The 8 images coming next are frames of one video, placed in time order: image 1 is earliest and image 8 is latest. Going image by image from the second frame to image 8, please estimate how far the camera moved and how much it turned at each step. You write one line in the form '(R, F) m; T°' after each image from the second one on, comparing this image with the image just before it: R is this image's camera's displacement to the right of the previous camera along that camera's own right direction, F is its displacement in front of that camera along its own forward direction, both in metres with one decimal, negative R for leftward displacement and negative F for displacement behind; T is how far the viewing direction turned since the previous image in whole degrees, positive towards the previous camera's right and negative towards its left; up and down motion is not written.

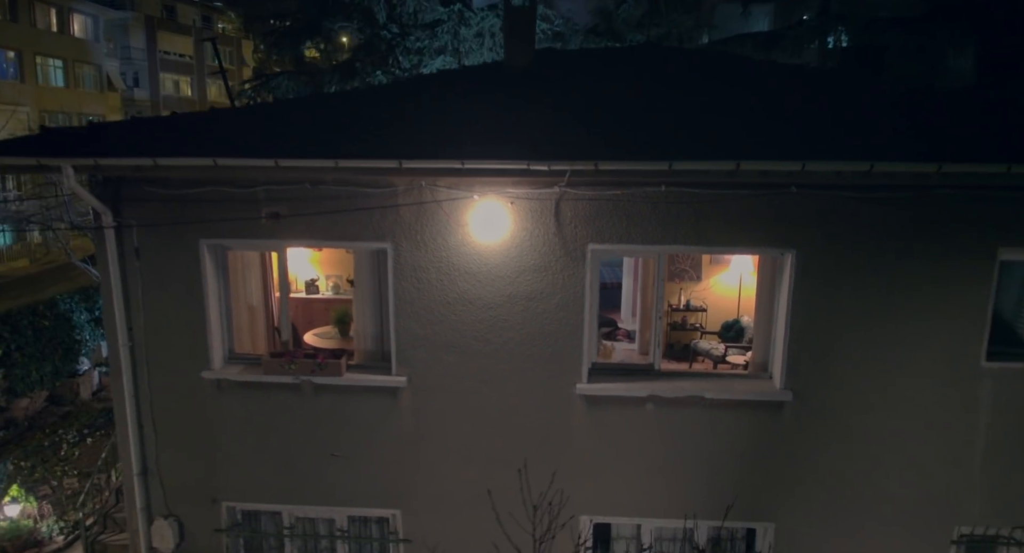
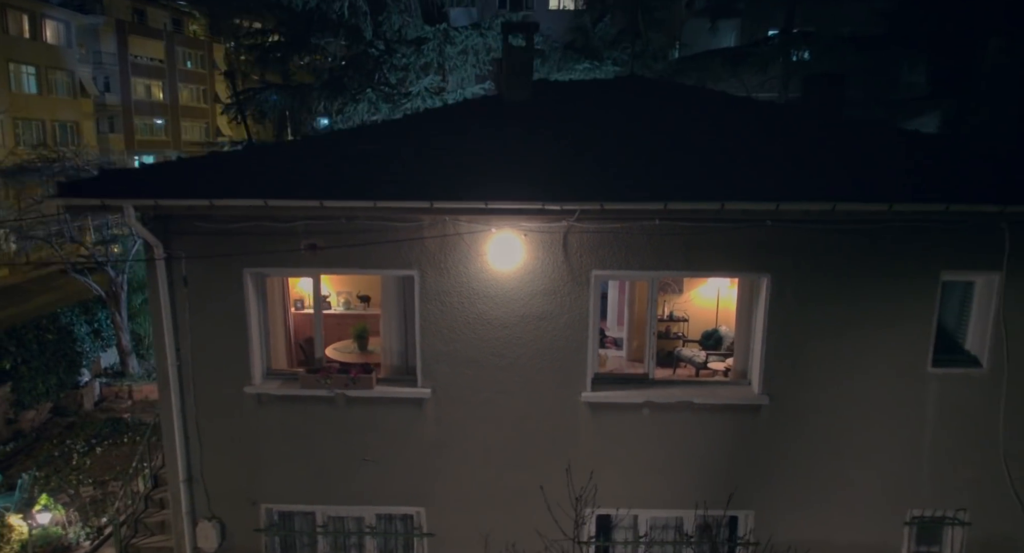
(-0.4, -0.7) m; +3°
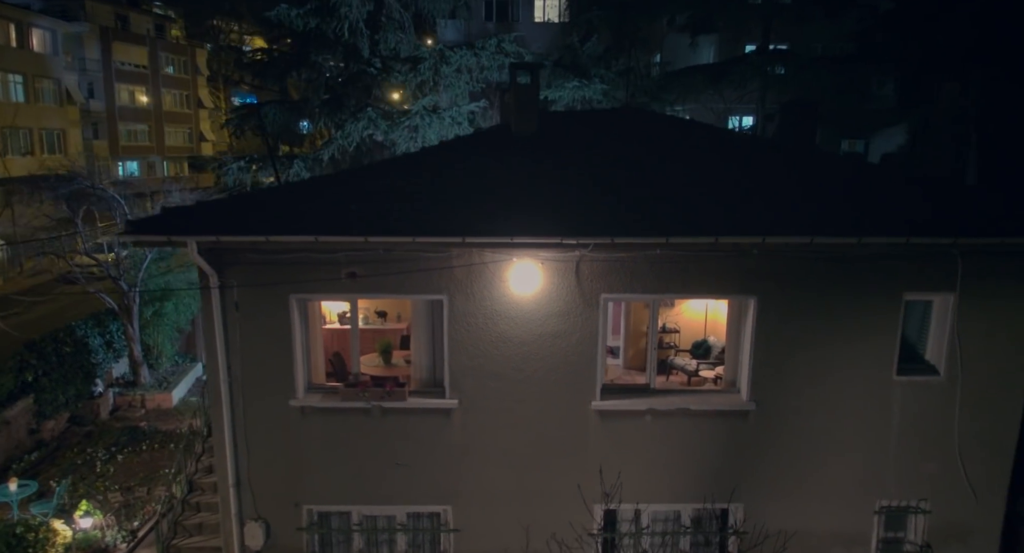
(-0.4, -0.8) m; +2°
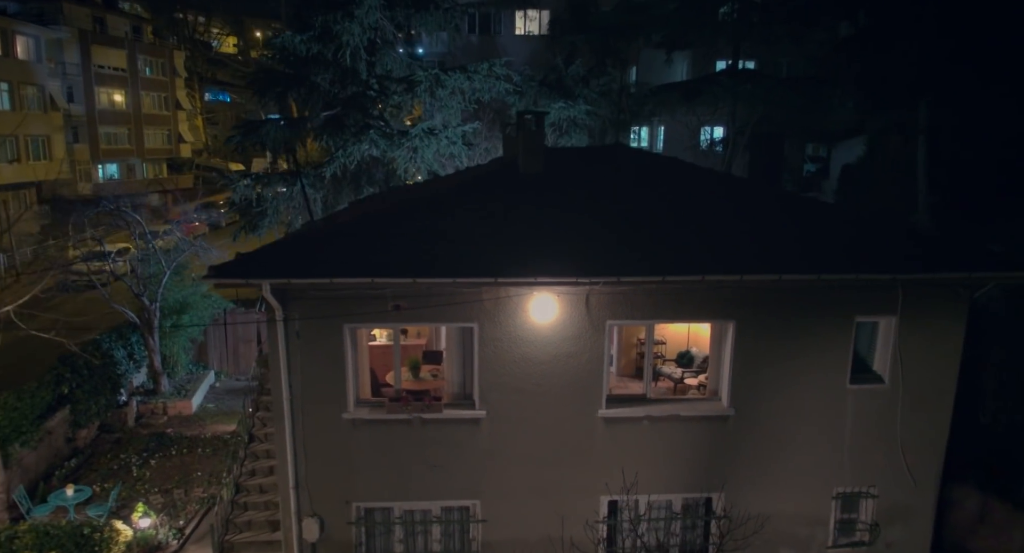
(-0.6, -1.3) m; +2°
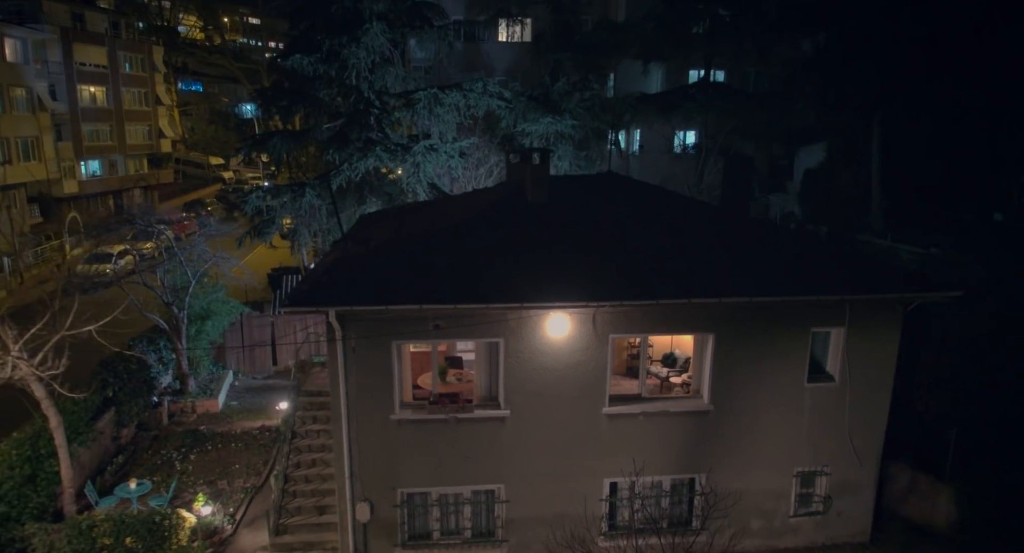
(-0.7, -1.6) m; +2°
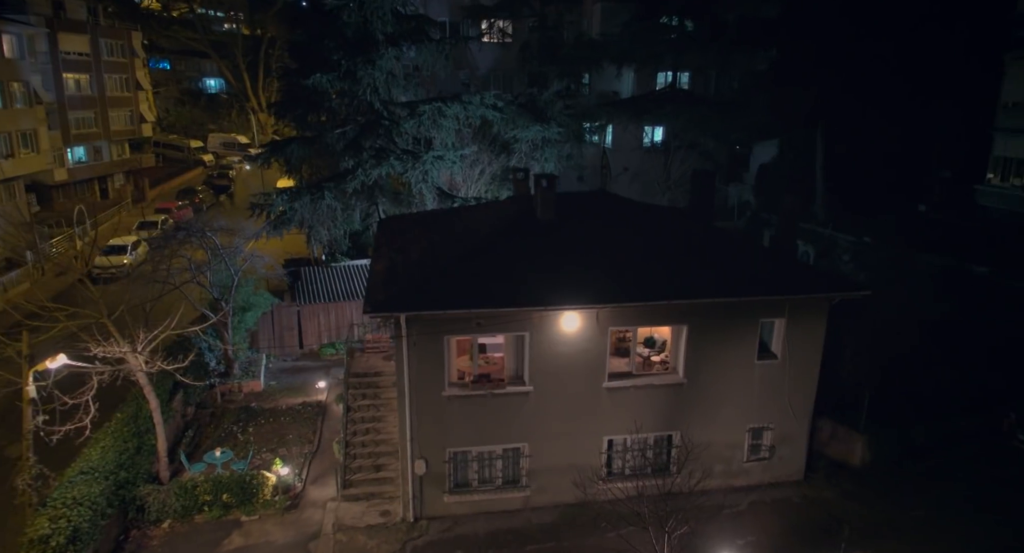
(-1.1, -2.9) m; +3°
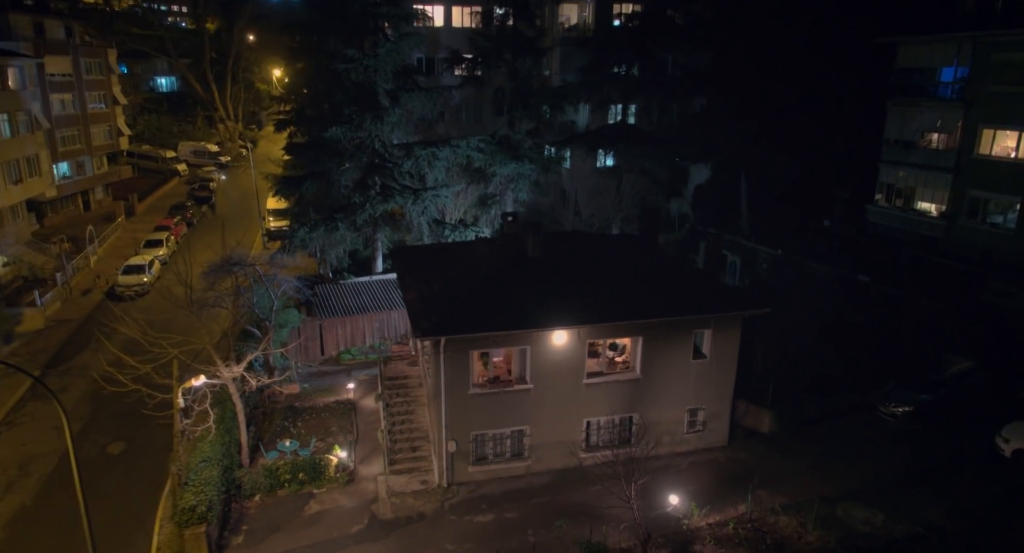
(-1.5, -4.8) m; +4°
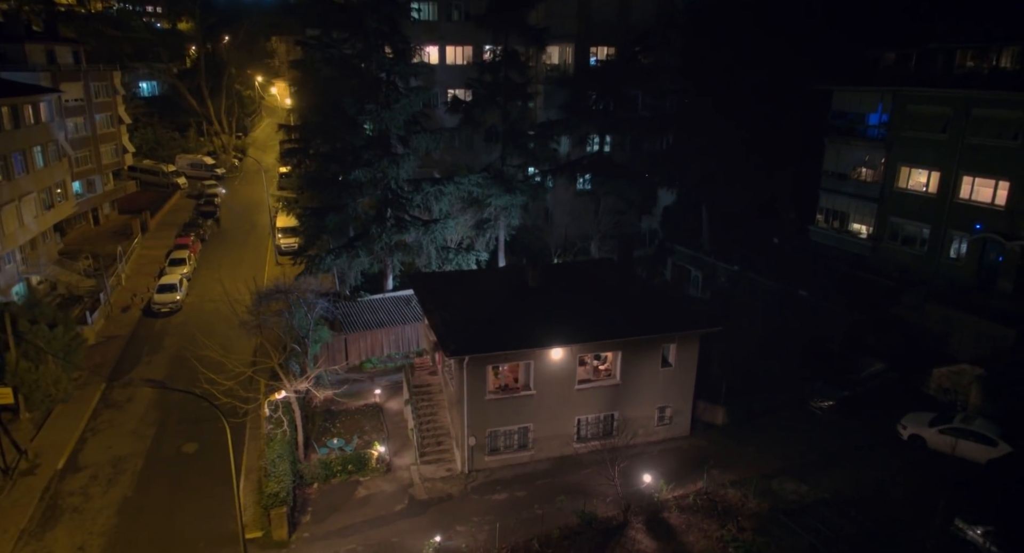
(-1.2, -4.6) m; +2°
